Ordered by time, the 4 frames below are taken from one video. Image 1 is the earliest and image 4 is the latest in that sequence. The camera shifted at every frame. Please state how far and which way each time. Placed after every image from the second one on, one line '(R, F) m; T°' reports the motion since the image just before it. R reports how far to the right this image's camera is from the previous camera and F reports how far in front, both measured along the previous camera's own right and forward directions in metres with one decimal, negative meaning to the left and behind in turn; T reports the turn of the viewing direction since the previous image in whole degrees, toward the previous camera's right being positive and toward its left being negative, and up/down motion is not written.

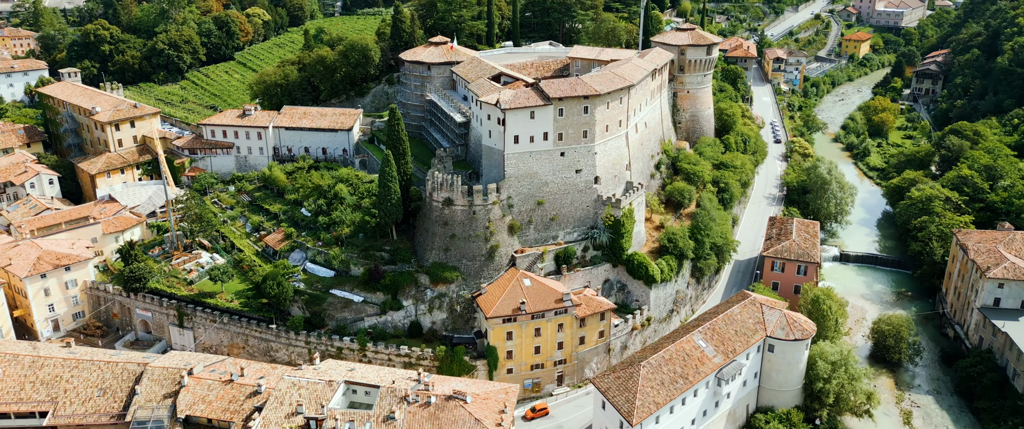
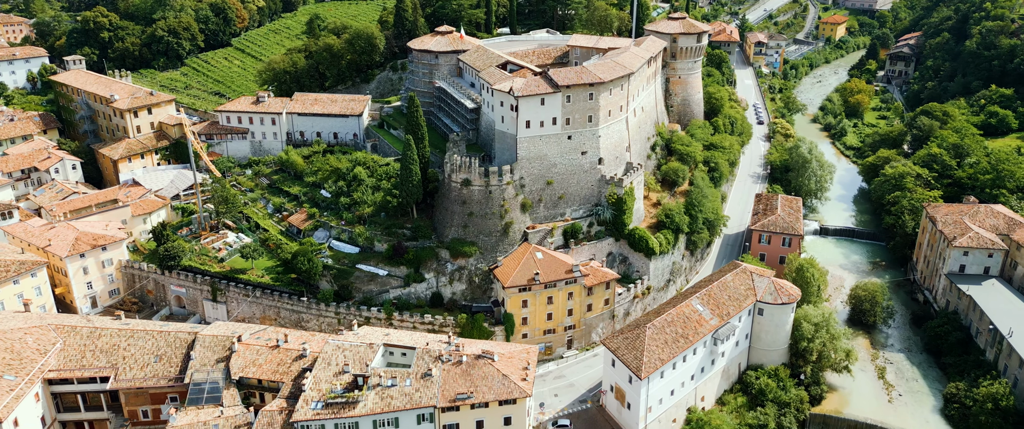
(-2.2, -4.2) m; +2°
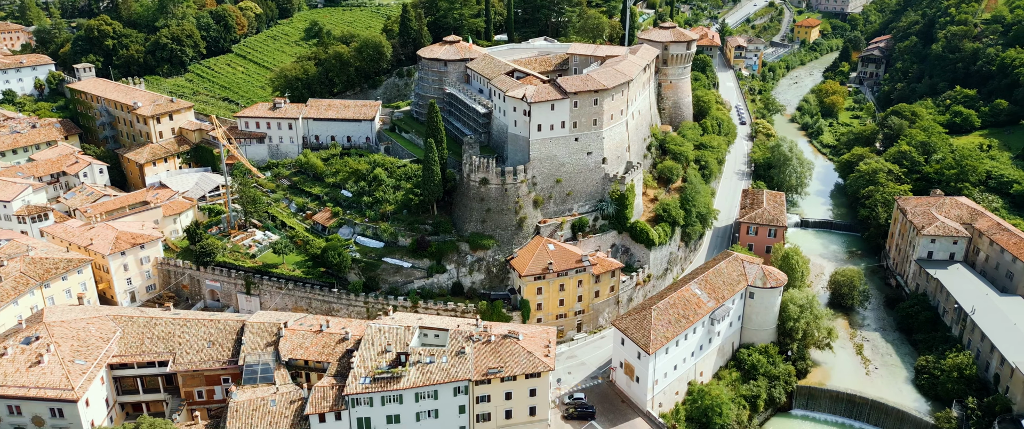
(-2.6, -4.9) m; +2°
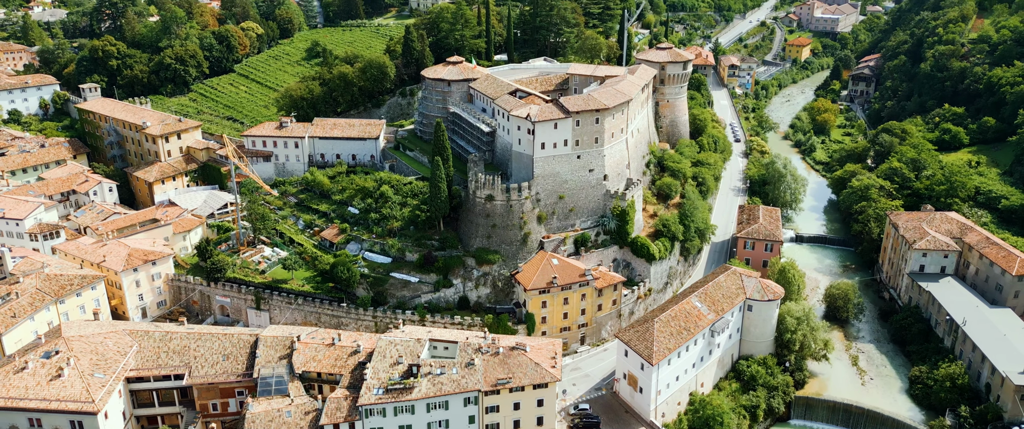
(-0.9, -1.6) m; +1°
